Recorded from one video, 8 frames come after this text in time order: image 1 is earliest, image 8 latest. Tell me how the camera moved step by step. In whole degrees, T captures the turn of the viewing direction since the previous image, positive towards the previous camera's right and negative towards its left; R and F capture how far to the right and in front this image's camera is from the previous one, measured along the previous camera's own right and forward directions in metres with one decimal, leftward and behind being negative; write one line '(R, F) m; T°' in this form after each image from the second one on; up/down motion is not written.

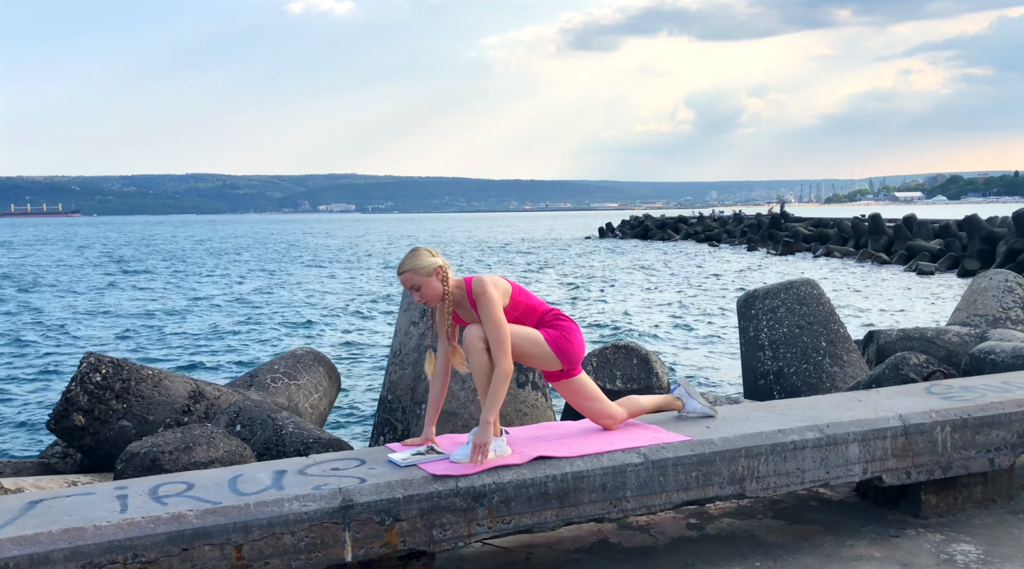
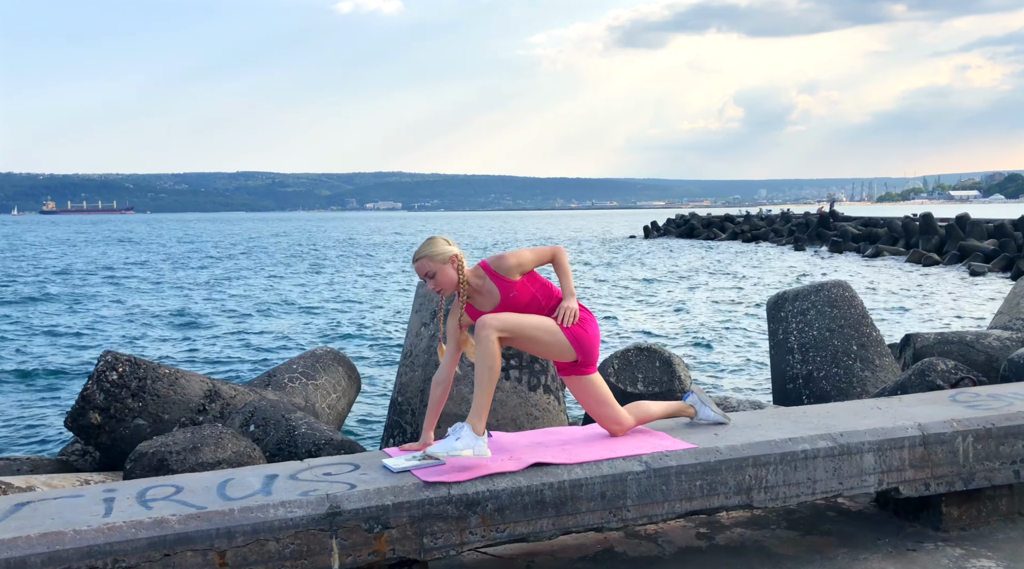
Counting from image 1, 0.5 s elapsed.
(+0.2, +0.1) m; -2°
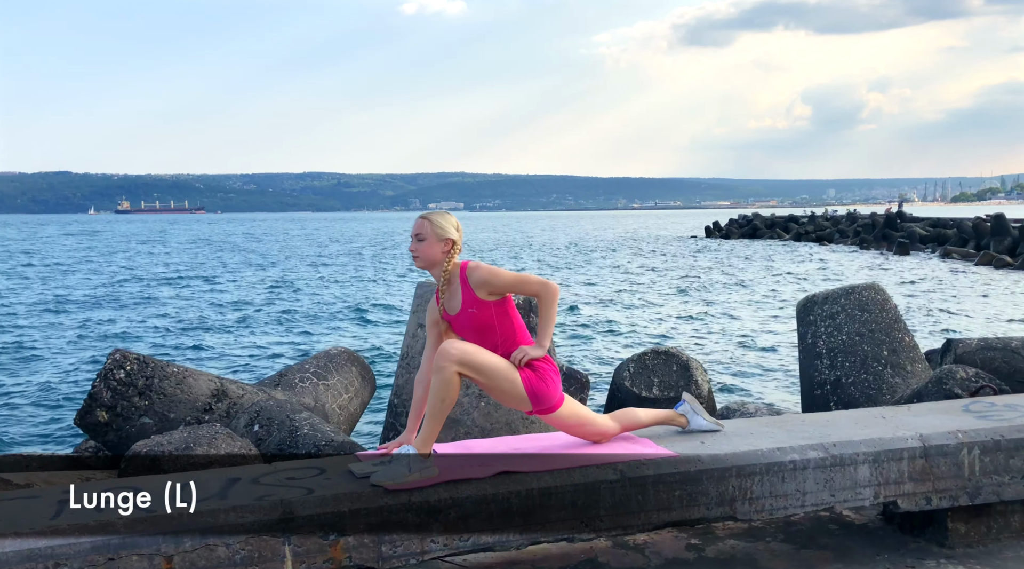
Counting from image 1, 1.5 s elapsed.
(+0.3, +0.1) m; -3°
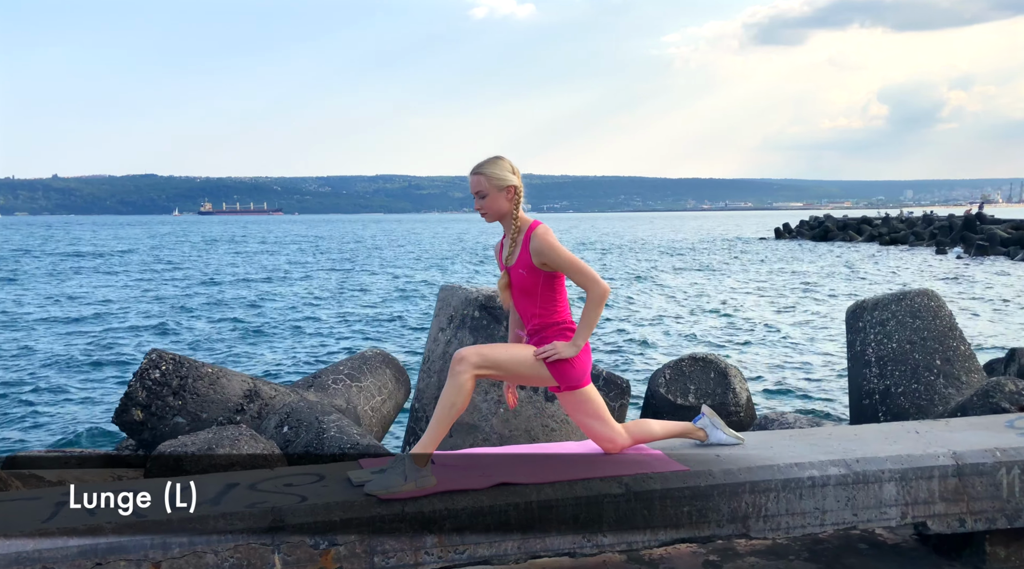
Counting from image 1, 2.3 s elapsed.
(+0.2, +0.1) m; -4°
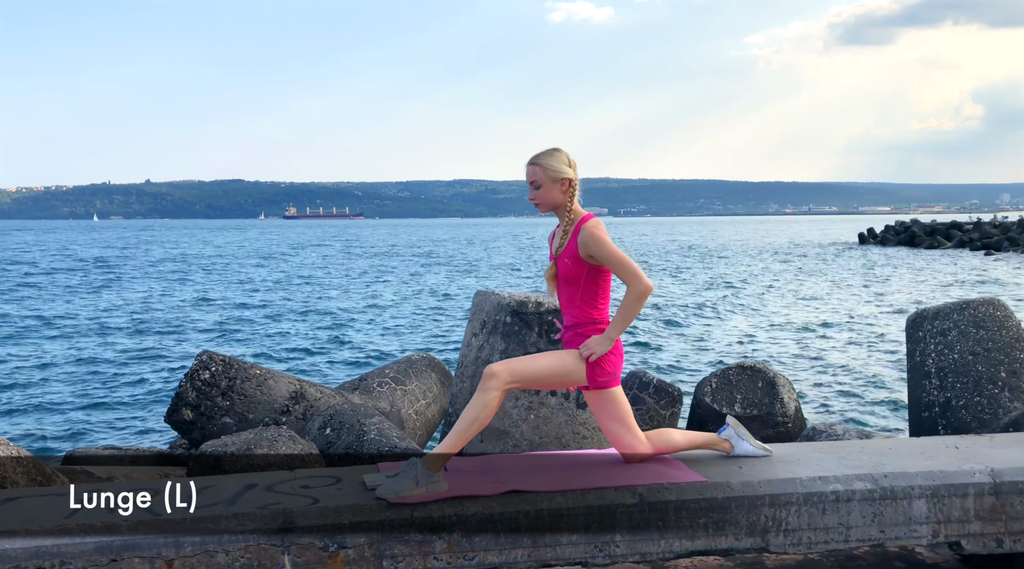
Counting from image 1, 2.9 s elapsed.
(+0.2, 0.0) m; -5°
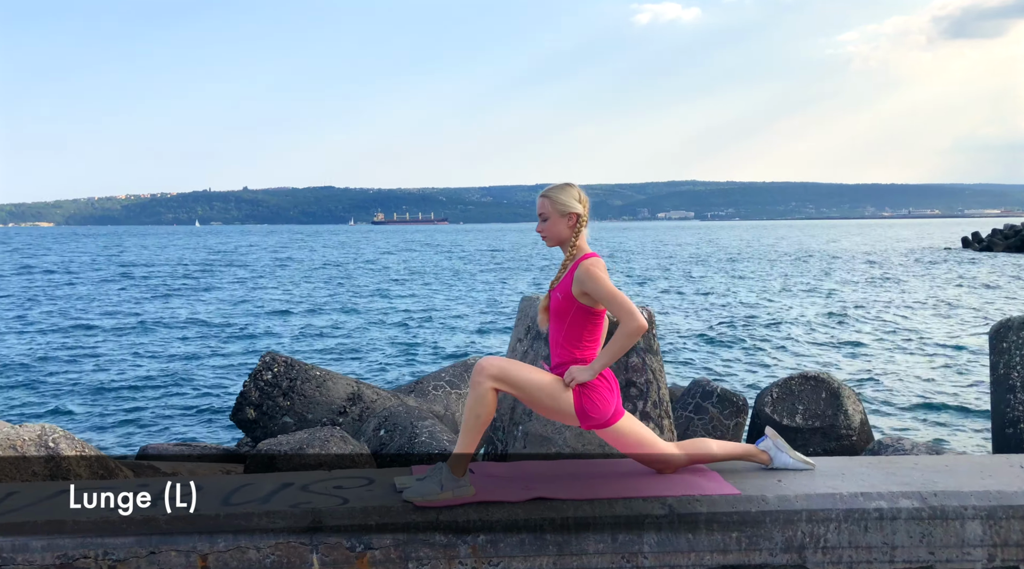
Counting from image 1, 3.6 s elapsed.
(+0.2, 0.0) m; -5°
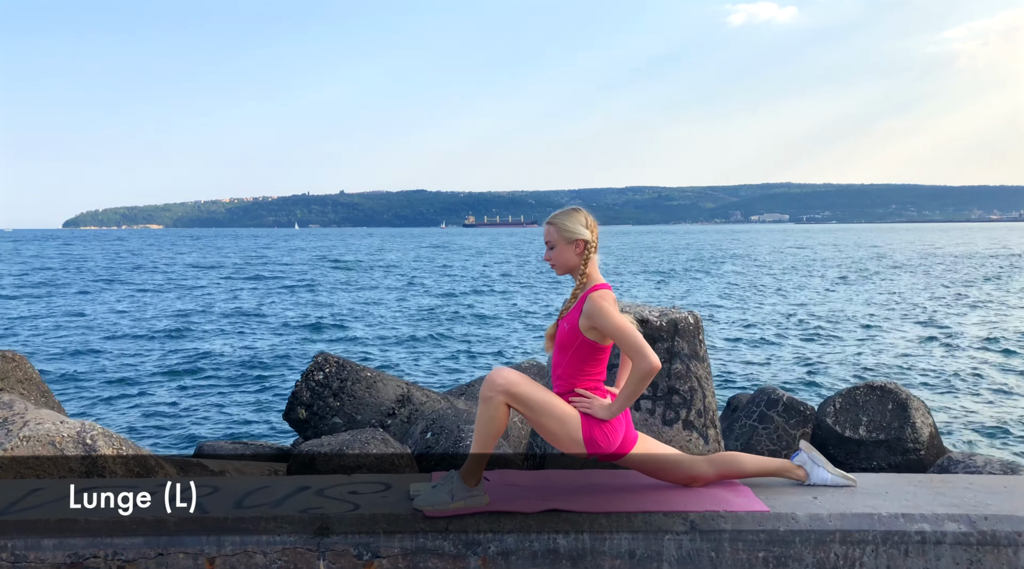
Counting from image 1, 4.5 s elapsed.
(+0.2, +0.1) m; -5°
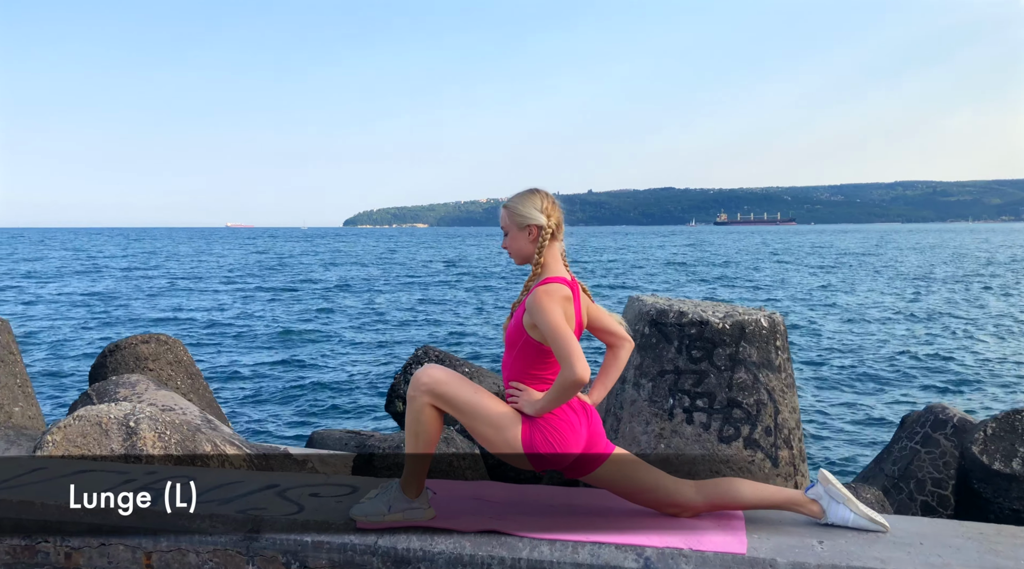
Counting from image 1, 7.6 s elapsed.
(+0.9, +0.4) m; -14°
